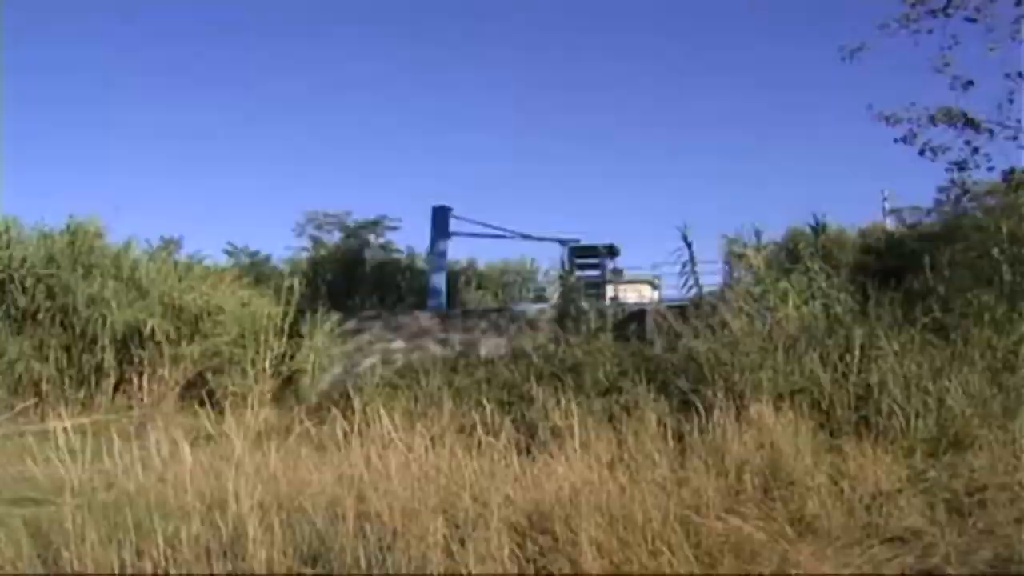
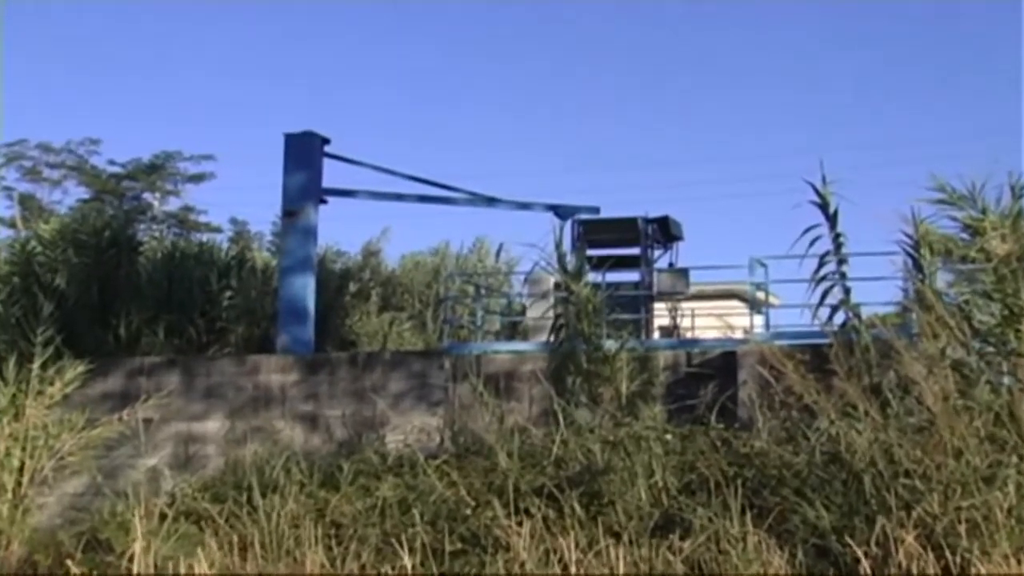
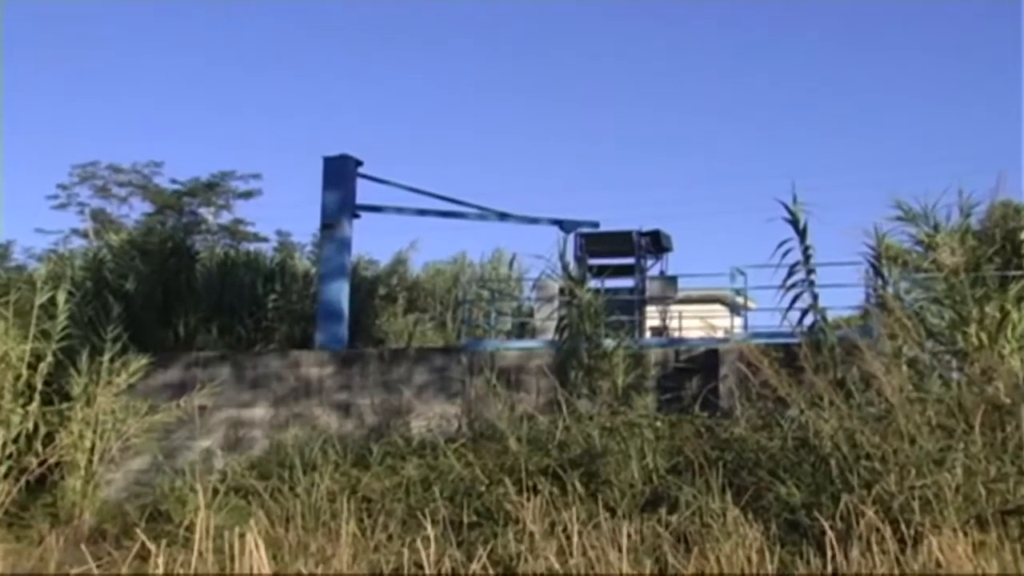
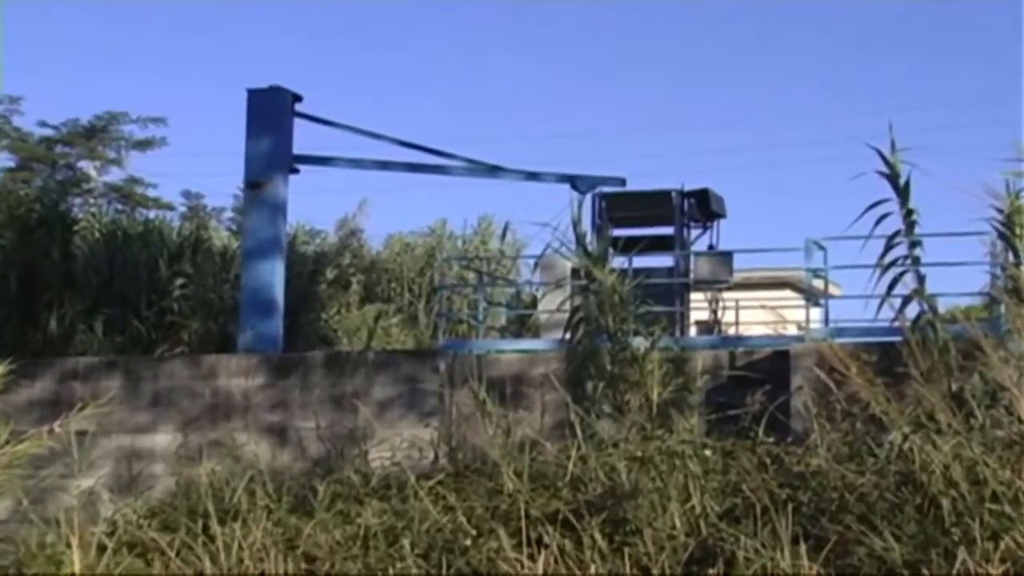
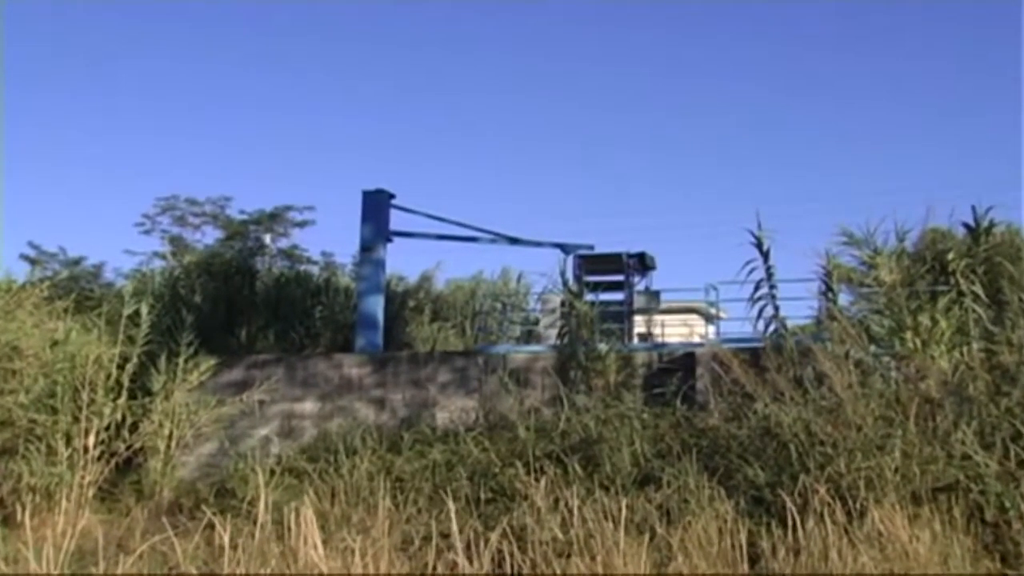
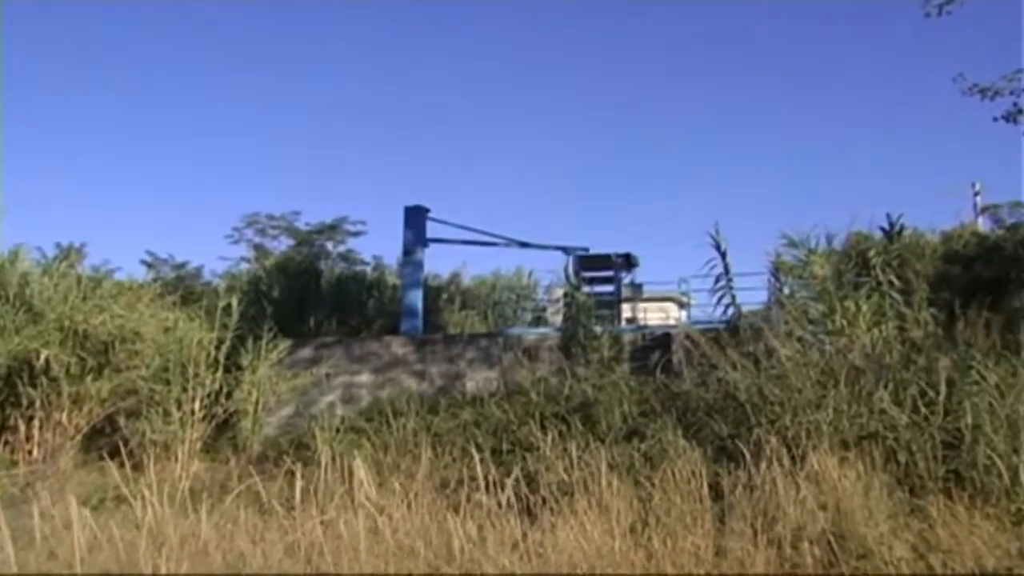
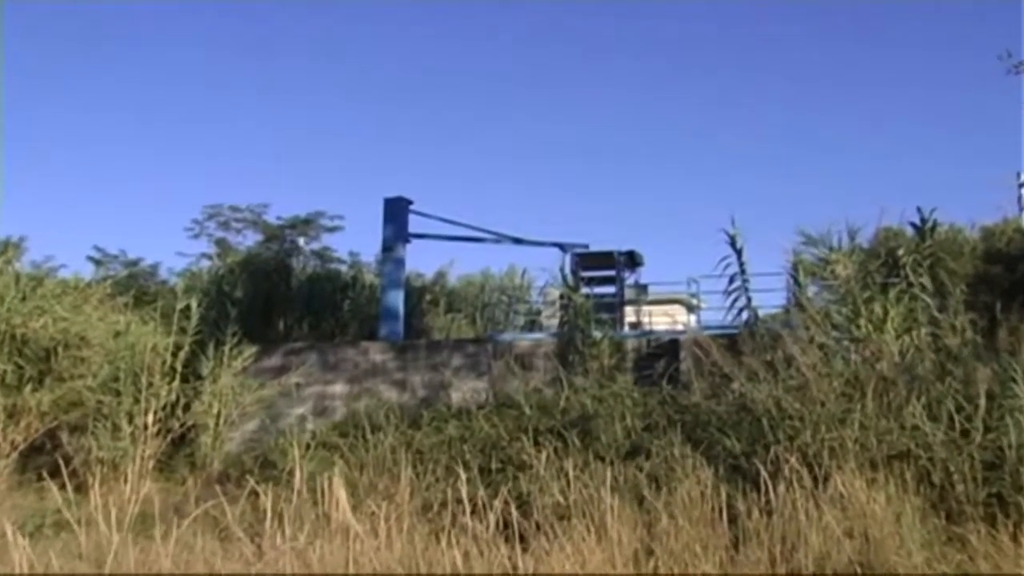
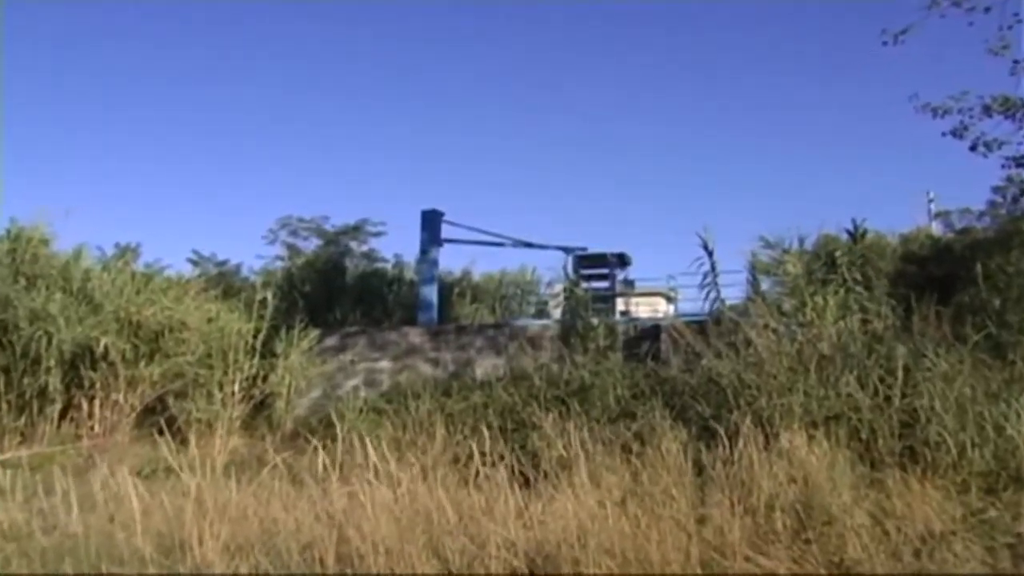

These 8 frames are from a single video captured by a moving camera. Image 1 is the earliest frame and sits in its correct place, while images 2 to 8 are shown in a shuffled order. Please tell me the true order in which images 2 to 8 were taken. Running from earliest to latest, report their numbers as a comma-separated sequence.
8, 6, 7, 5, 3, 2, 4
